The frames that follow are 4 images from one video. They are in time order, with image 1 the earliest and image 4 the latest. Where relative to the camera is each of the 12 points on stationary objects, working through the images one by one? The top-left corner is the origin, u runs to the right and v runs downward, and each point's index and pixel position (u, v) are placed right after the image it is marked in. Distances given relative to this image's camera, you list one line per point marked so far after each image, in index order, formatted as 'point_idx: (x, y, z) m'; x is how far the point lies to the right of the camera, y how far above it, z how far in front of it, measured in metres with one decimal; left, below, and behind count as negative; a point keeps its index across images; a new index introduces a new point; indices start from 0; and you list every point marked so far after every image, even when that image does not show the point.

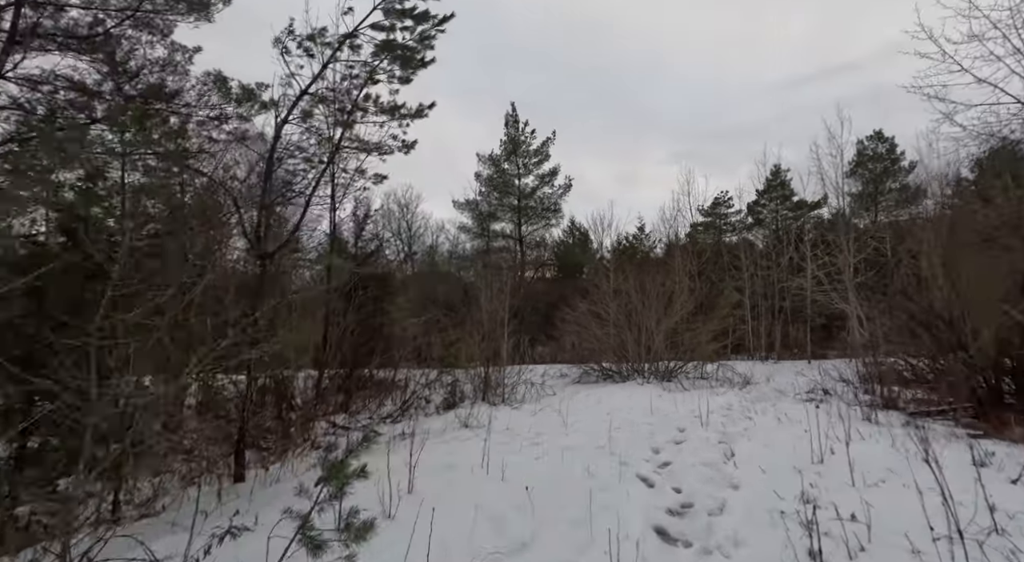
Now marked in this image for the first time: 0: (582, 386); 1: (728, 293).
0: (+1.5, -2.2, +12.3) m
1: (+6.7, -0.4, +18.4) m
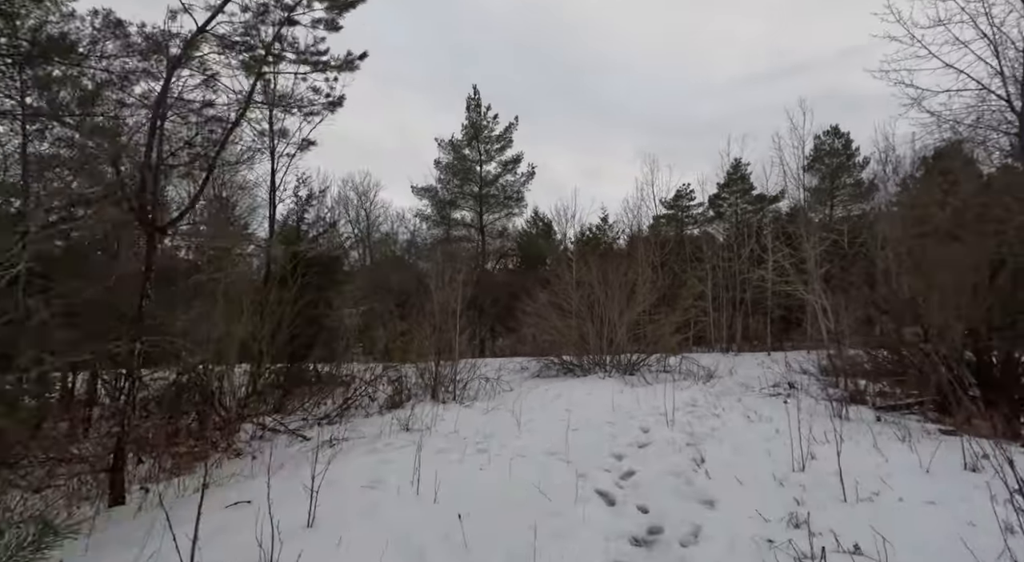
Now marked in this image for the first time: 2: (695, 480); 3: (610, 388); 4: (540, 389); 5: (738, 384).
0: (+0.6, -2.0, +11.7) m
1: (+5.5, -0.1, +18.0) m
2: (+1.3, -1.4, +4.3) m
3: (+1.7, -1.8, +9.8) m
4: (+0.5, -1.9, +10.3) m
5: (+4.1, -1.8, +10.6) m
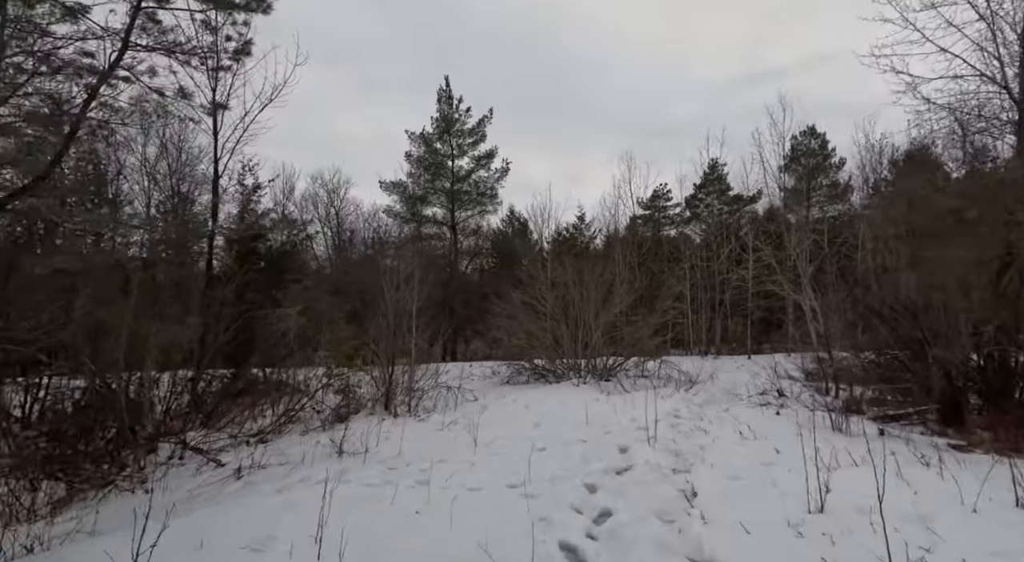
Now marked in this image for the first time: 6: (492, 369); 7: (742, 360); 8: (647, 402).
0: (0.0, -1.9, +10.7) m
1: (+4.6, -0.1, +17.3) m
2: (+1.0, -1.4, +3.3) m
3: (+1.1, -1.7, +8.9) m
4: (-0.1, -1.9, +9.3) m
5: (+3.5, -1.8, +9.8) m
6: (-0.5, -2.0, +13.4) m
7: (+5.9, -2.0, +15.2) m
8: (+1.9, -1.7, +8.3) m
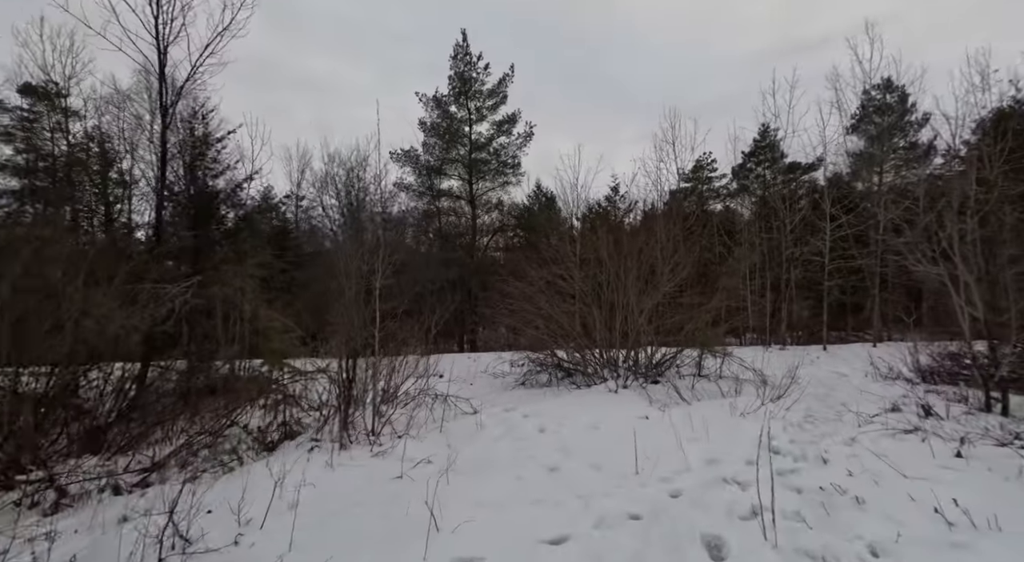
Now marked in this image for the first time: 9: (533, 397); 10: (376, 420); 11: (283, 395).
0: (+0.2, -1.5, +8.1) m
1: (+5.2, +0.5, +14.4) m
2: (+0.8, -1.1, +0.7) m
3: (+1.2, -1.4, +6.2) m
4: (+0.1, -1.5, +6.7) m
5: (+3.7, -1.4, +7.0) m
6: (-0.1, -1.5, +10.8) m
7: (+6.4, -1.5, +12.2) m
8: (+2.0, -1.4, +5.6) m
9: (+0.2, -1.5, +7.6) m
10: (-1.5, -1.6, +6.6) m
11: (-2.5, -1.2, +6.4) m
